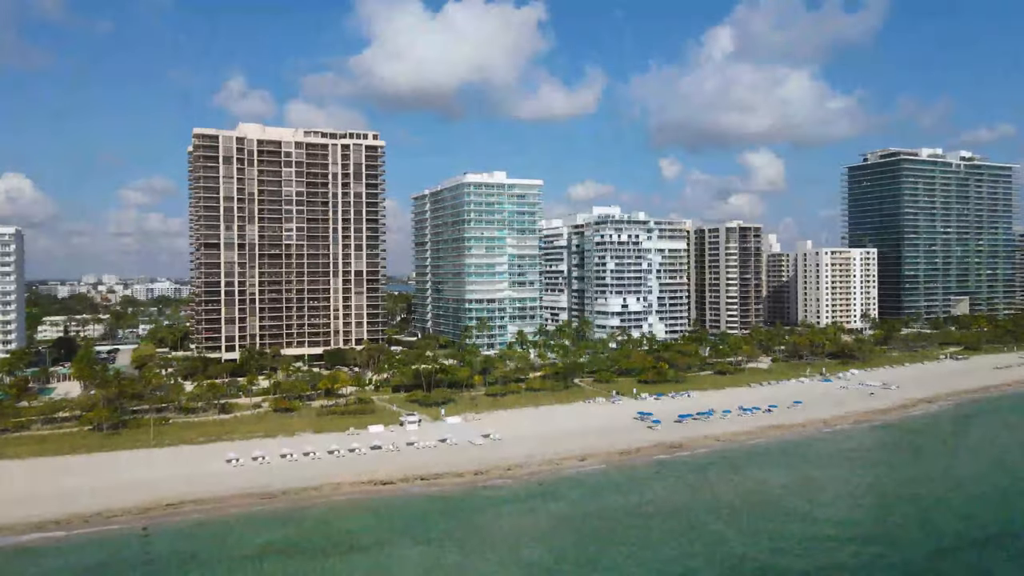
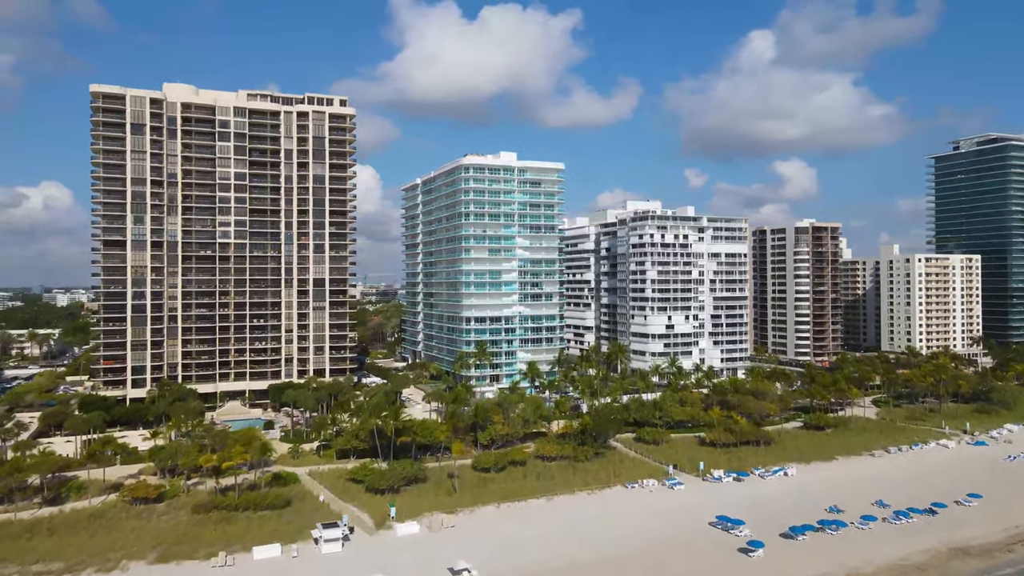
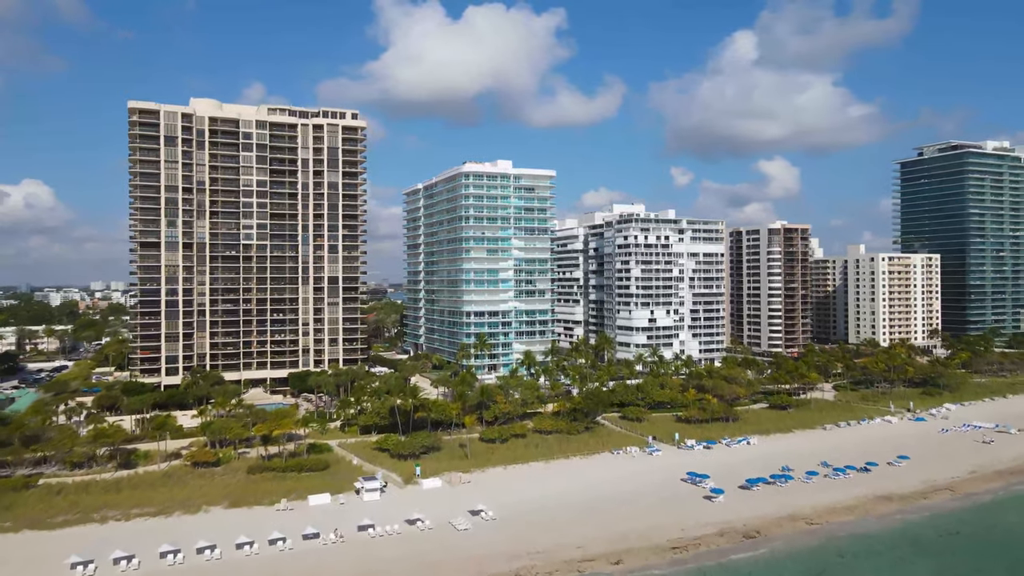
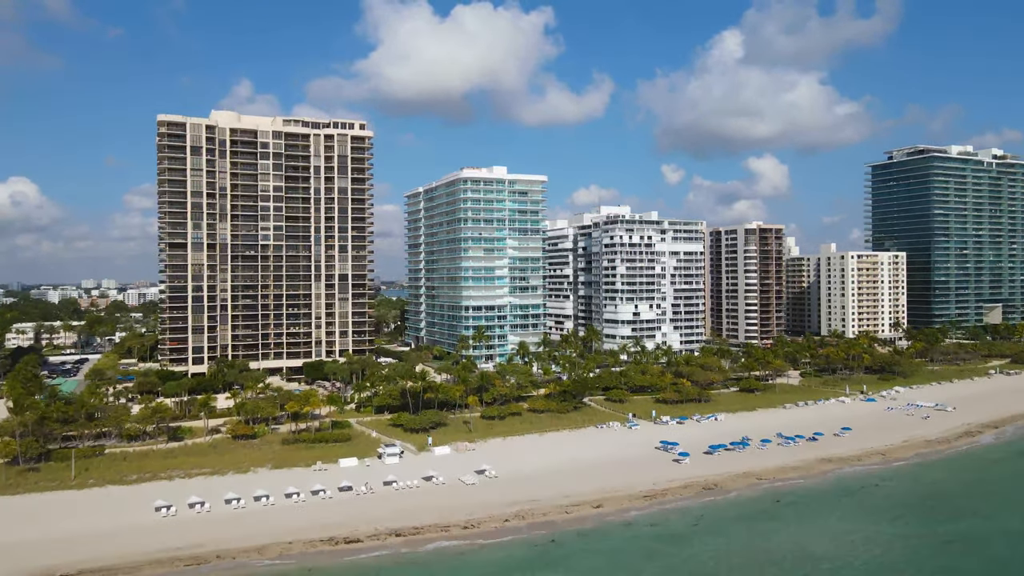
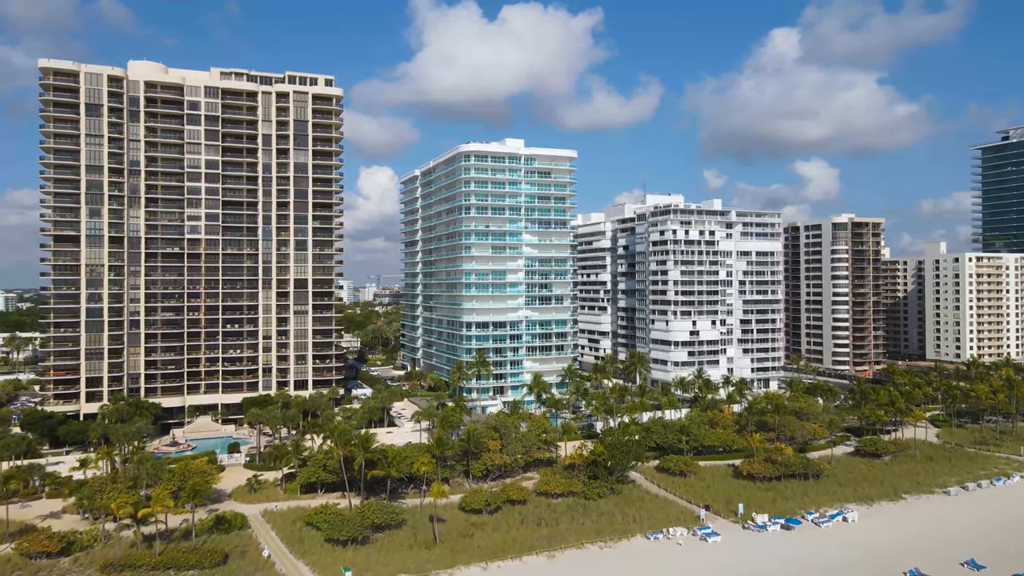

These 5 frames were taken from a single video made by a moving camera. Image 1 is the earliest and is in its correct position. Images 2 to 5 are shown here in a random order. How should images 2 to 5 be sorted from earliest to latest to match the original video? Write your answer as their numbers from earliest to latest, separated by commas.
4, 3, 2, 5
